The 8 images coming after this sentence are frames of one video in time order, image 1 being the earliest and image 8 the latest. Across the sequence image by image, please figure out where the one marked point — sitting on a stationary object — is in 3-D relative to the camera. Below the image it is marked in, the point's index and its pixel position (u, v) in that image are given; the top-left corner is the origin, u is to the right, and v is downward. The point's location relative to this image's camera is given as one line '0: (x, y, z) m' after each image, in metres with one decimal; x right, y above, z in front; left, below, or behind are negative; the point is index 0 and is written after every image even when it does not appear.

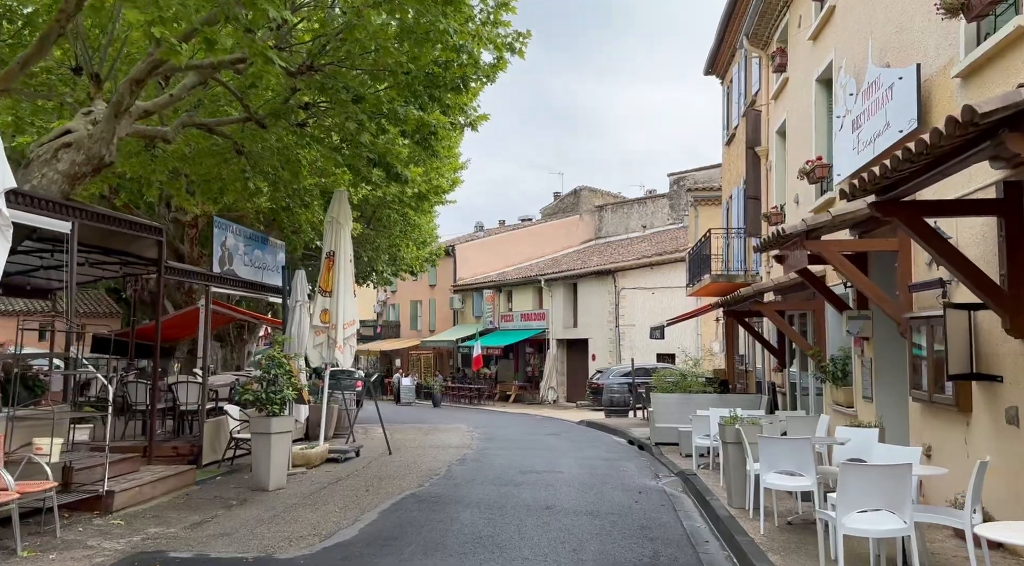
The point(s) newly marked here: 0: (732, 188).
0: (+5.5, +2.4, +19.7) m
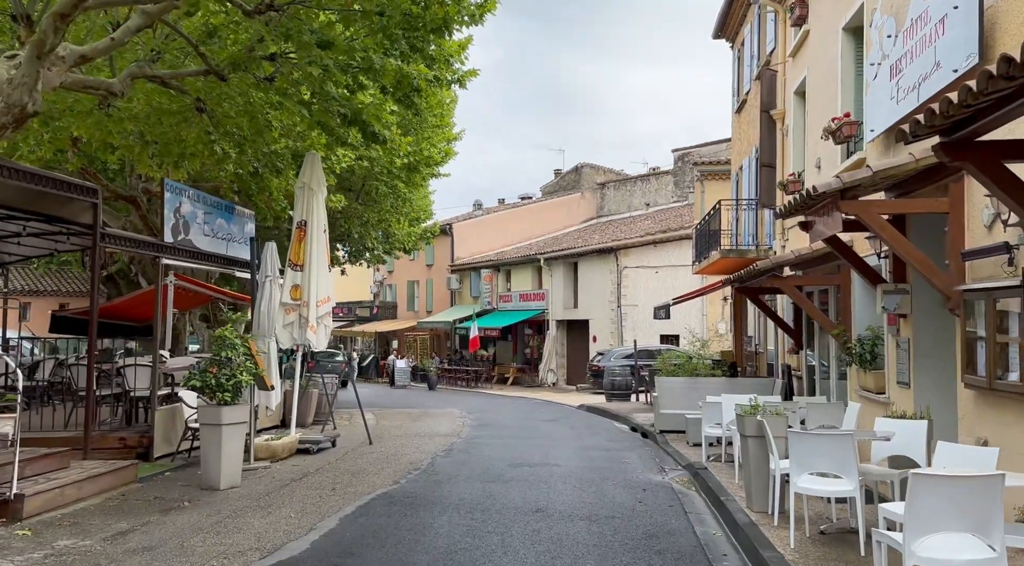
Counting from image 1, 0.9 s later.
0: (+5.4, +2.9, +18.5) m
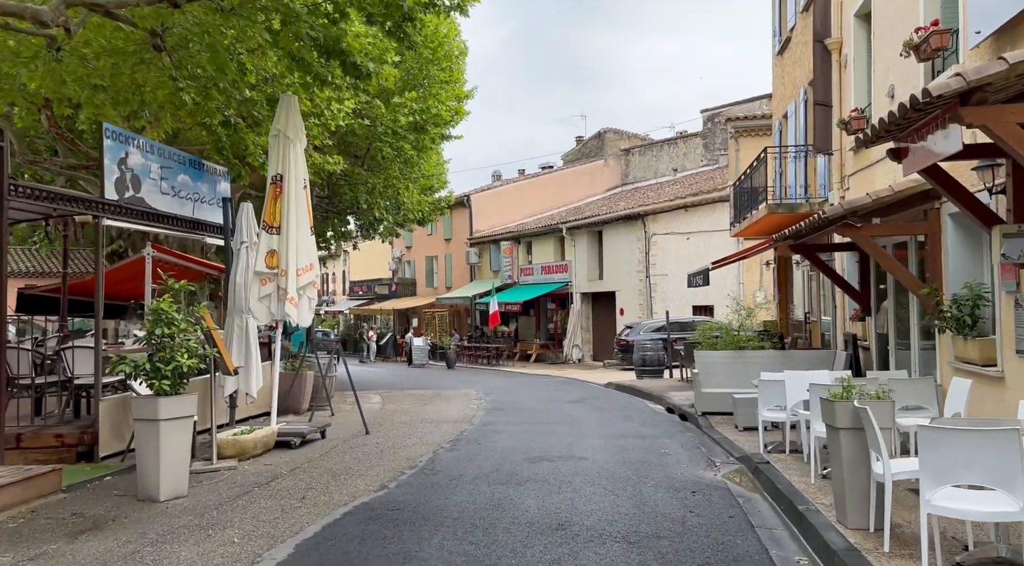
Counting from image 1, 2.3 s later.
0: (+5.8, +3.7, +16.5) m
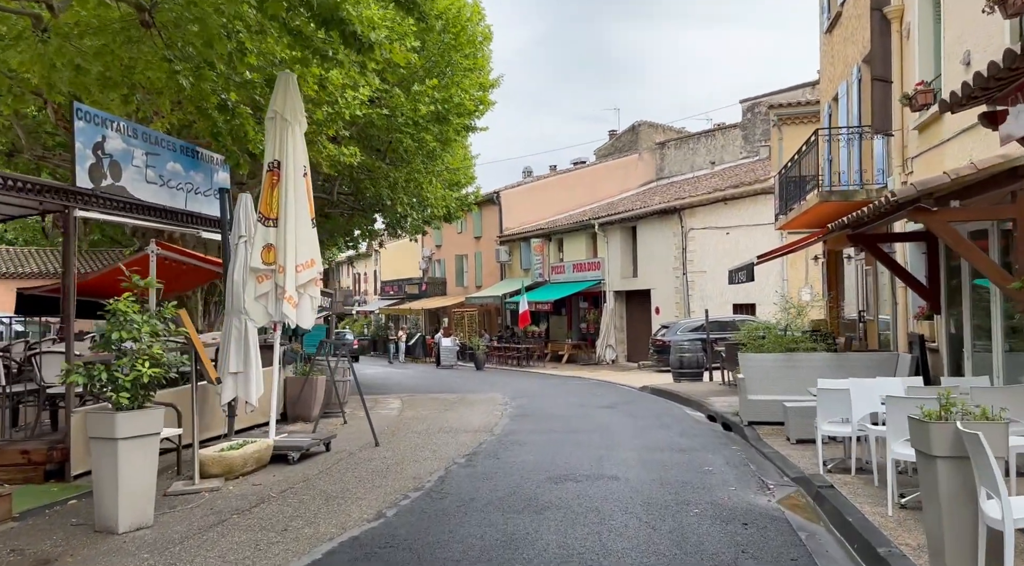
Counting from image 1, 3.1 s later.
0: (+6.3, +3.8, +15.2) m
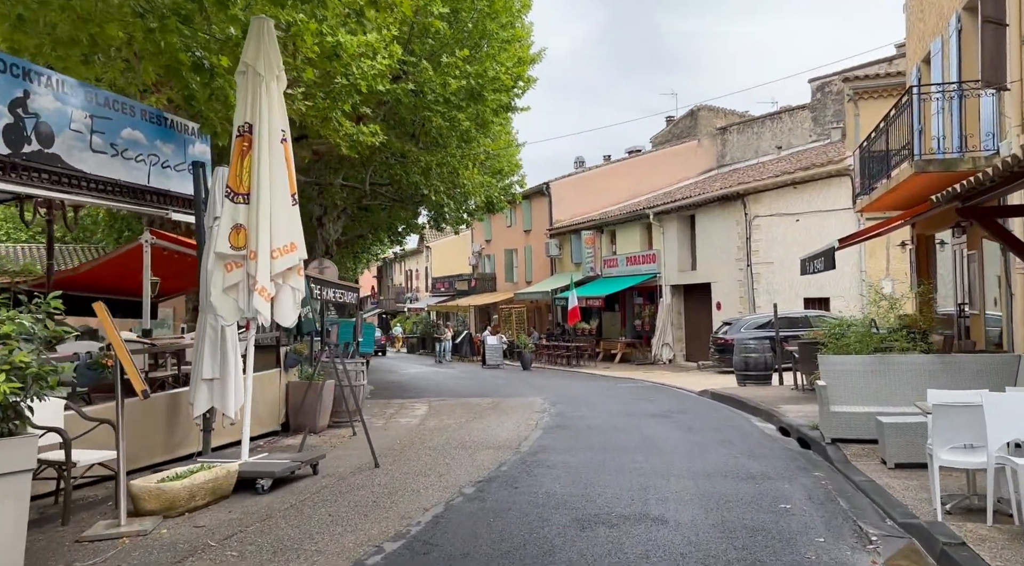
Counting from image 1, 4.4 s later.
0: (+6.9, +4.0, +13.1) m
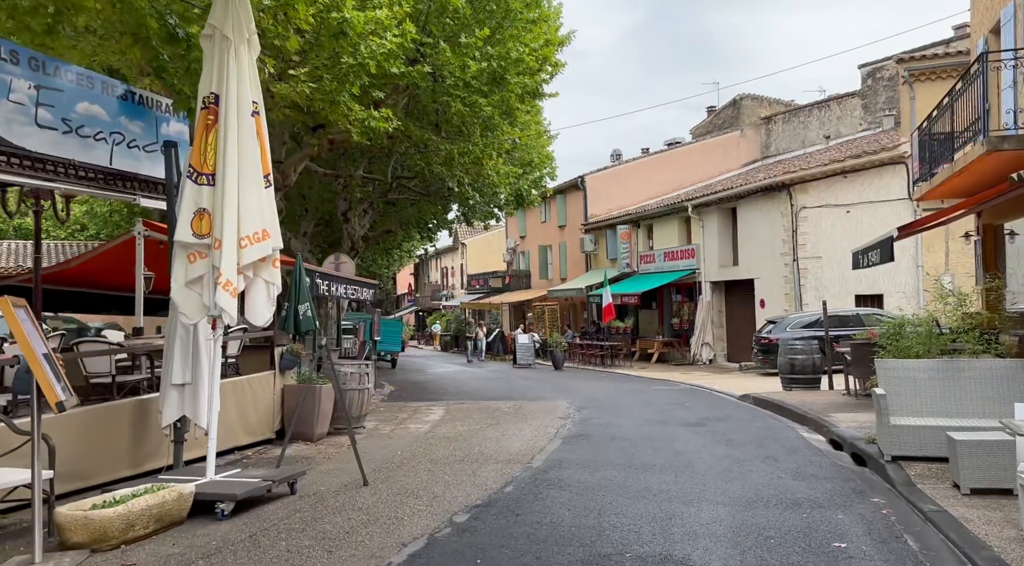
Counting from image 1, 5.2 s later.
0: (+7.2, +4.1, +11.7) m
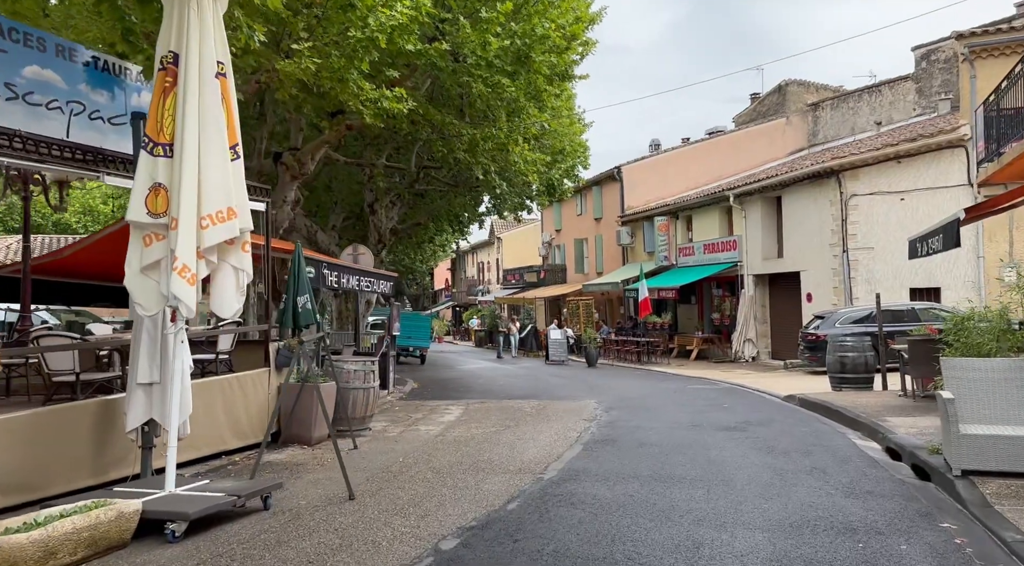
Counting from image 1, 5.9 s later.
0: (+7.5, +4.2, +10.4) m
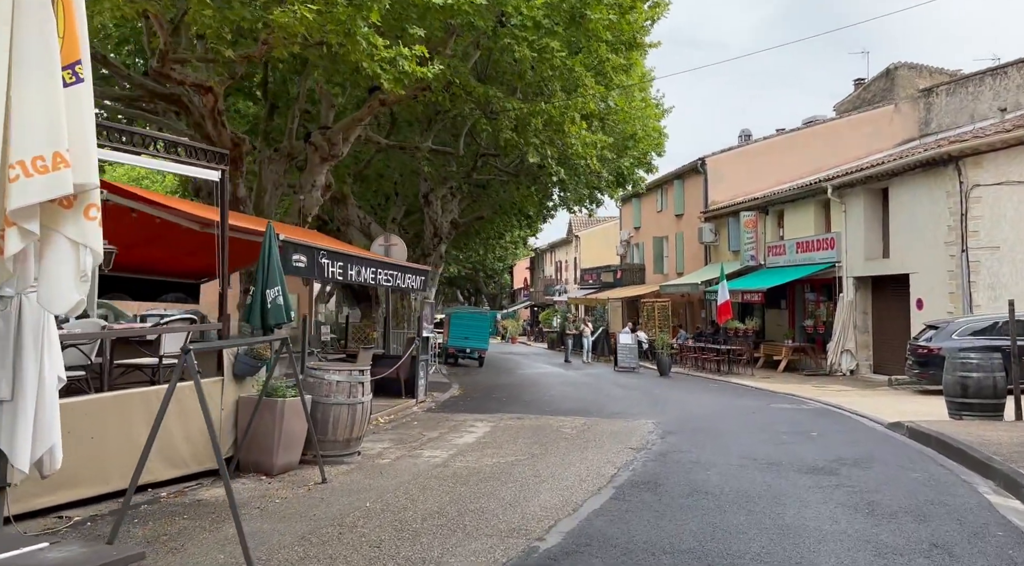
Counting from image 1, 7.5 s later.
0: (+7.9, +4.1, +7.6) m
